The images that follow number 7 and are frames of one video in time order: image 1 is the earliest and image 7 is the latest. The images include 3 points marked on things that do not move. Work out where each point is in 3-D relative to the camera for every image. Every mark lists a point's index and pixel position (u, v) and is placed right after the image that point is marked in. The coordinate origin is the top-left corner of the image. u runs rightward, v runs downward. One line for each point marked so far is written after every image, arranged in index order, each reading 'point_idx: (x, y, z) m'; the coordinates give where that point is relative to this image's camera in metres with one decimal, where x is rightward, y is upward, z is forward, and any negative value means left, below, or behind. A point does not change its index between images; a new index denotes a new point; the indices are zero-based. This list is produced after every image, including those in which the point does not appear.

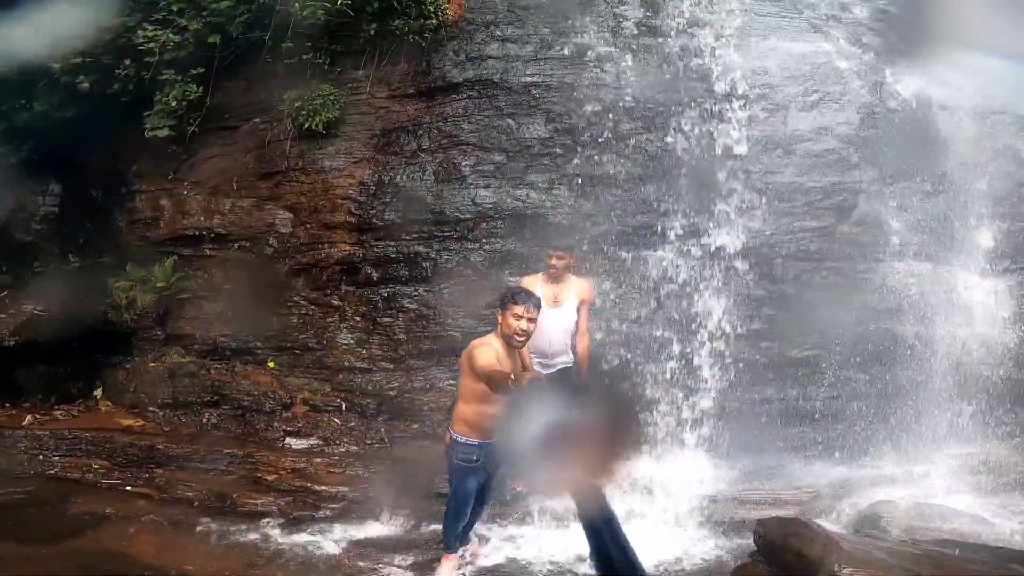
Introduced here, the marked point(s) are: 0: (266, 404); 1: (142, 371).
0: (-2.3, -1.0, +6.0) m
1: (-3.7, -0.9, +6.4) m
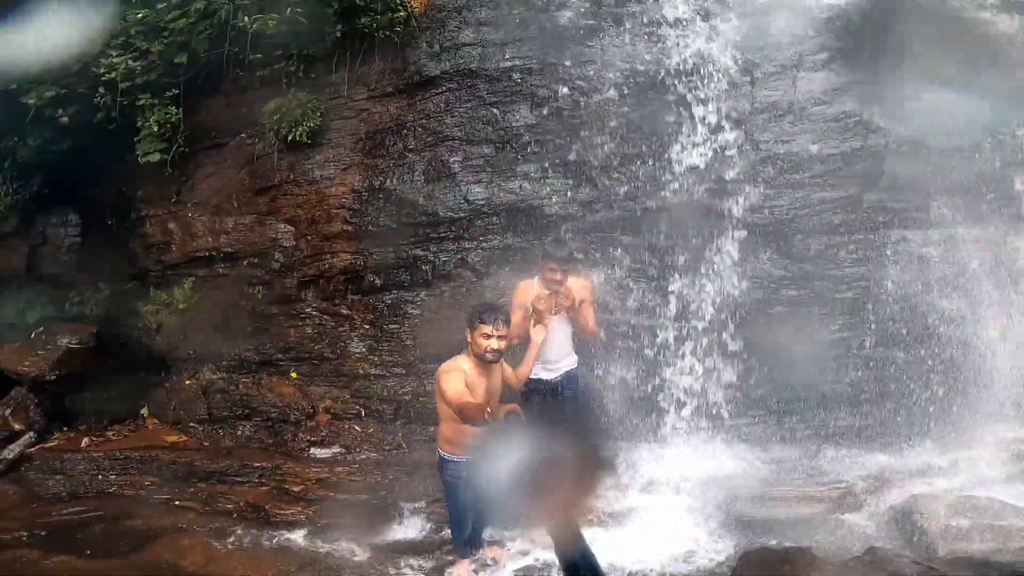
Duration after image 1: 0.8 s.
0: (-2.2, -1.2, +6.3) m
1: (-3.6, -1.1, +6.8) m
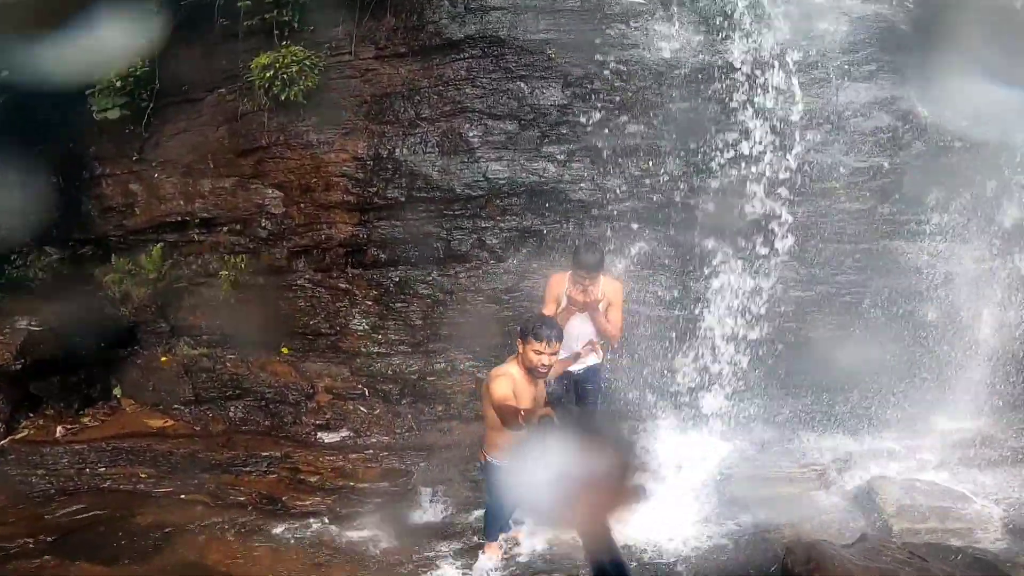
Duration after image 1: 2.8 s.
0: (-2.1, -1.0, +6.0) m
1: (-3.6, -0.8, +6.3) m
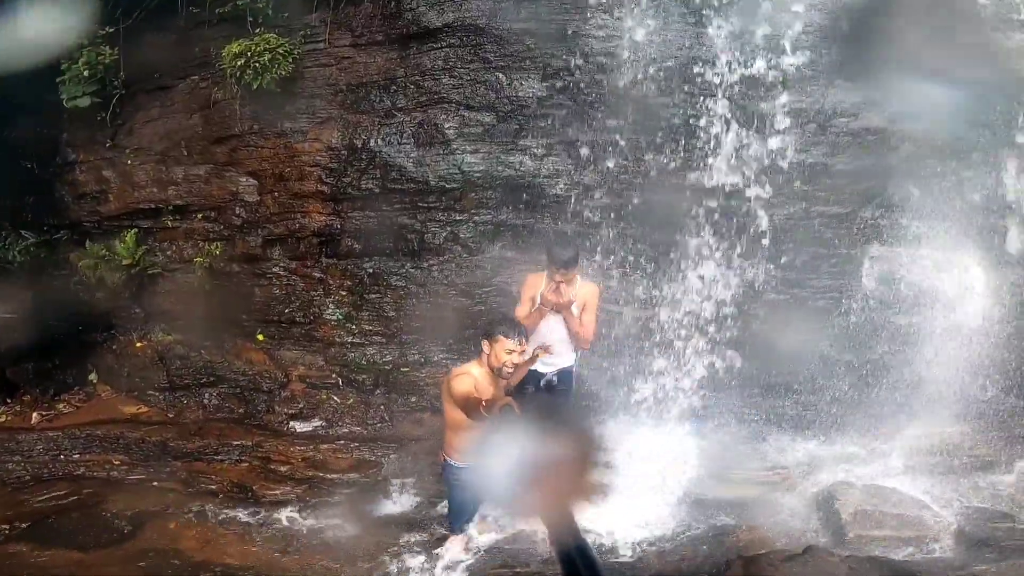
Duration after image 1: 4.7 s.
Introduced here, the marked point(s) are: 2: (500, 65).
0: (-2.4, -0.9, +6.0) m
1: (-3.8, -0.6, +6.3) m
2: (-0.1, +1.9, +5.5) m
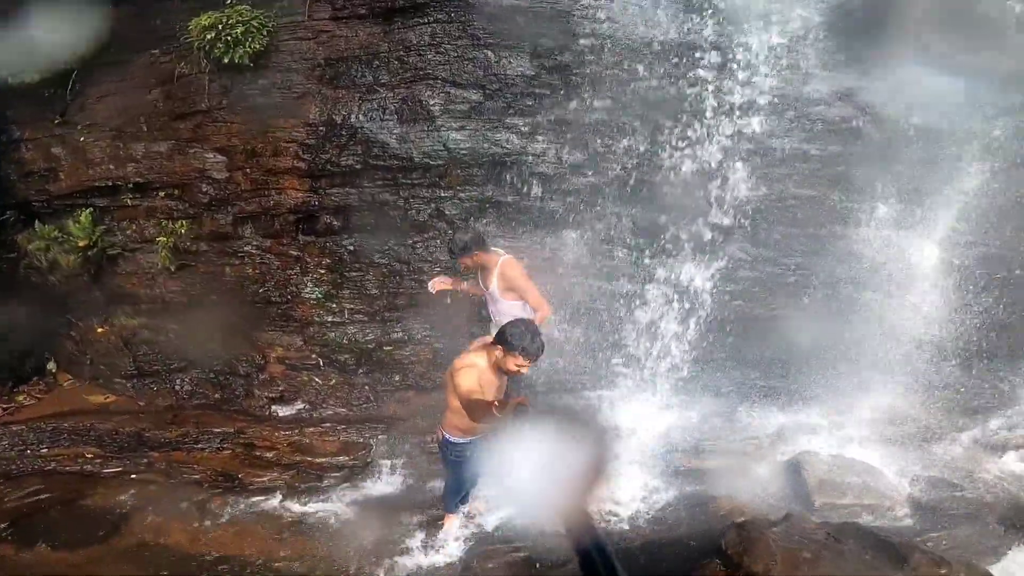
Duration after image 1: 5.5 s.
0: (-2.5, -0.8, +5.9) m
1: (-3.9, -0.5, +5.9) m
2: (-0.2, +2.1, +5.3) m
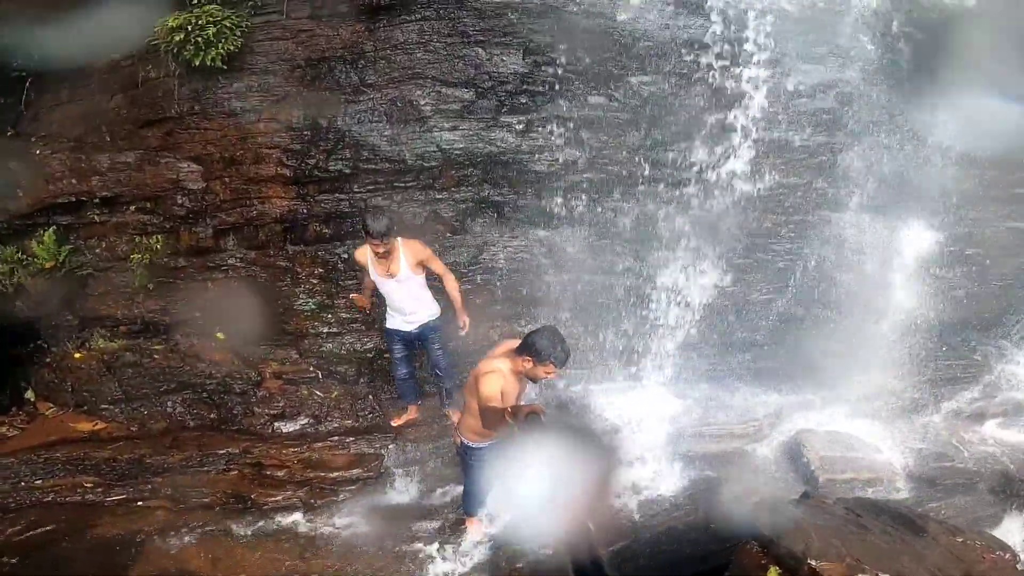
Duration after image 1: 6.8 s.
0: (-2.5, -0.9, +5.7) m
1: (-3.9, -0.7, +5.6) m
2: (-0.3, +2.0, +5.1) m
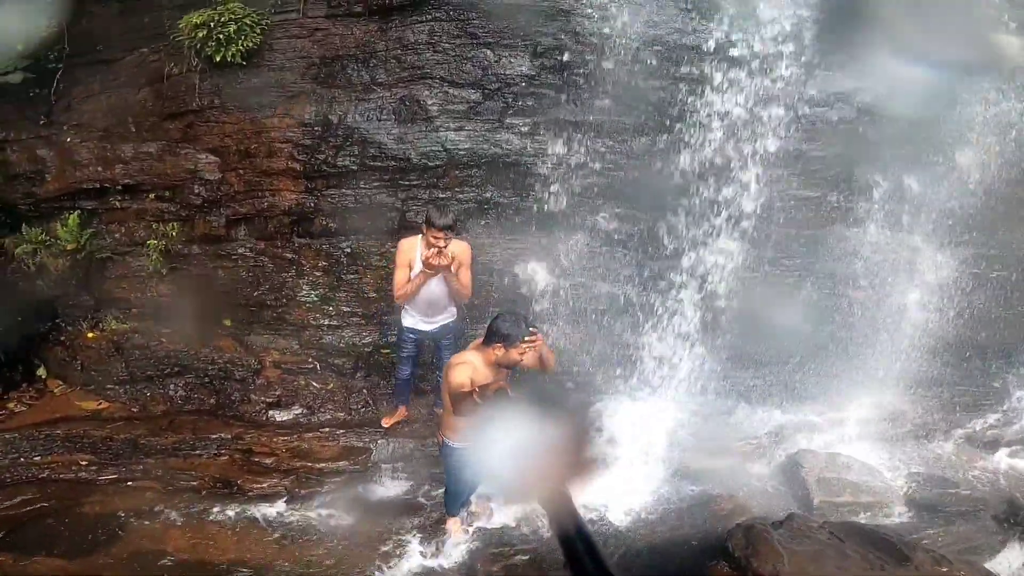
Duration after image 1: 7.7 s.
0: (-2.5, -0.8, +5.8) m
1: (-4.0, -0.5, +5.8) m
2: (-0.2, +2.0, +5.2) m
